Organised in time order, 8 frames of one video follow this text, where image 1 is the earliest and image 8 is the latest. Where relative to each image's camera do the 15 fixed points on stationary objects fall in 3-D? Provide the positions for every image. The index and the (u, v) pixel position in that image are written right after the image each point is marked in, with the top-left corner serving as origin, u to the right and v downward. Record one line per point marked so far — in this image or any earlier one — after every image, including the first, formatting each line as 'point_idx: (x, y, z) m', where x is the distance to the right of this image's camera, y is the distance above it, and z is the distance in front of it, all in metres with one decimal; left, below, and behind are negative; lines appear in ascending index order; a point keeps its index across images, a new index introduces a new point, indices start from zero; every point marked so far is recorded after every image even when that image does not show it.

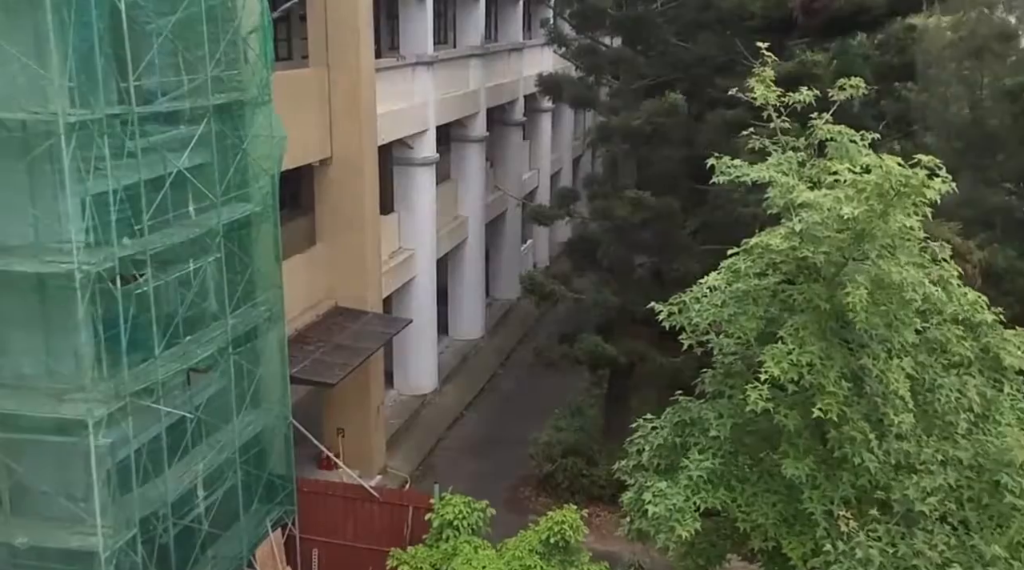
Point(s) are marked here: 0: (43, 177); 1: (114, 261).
0: (-3.6, +0.8, +9.6) m
1: (-3.1, +0.2, +9.7) m
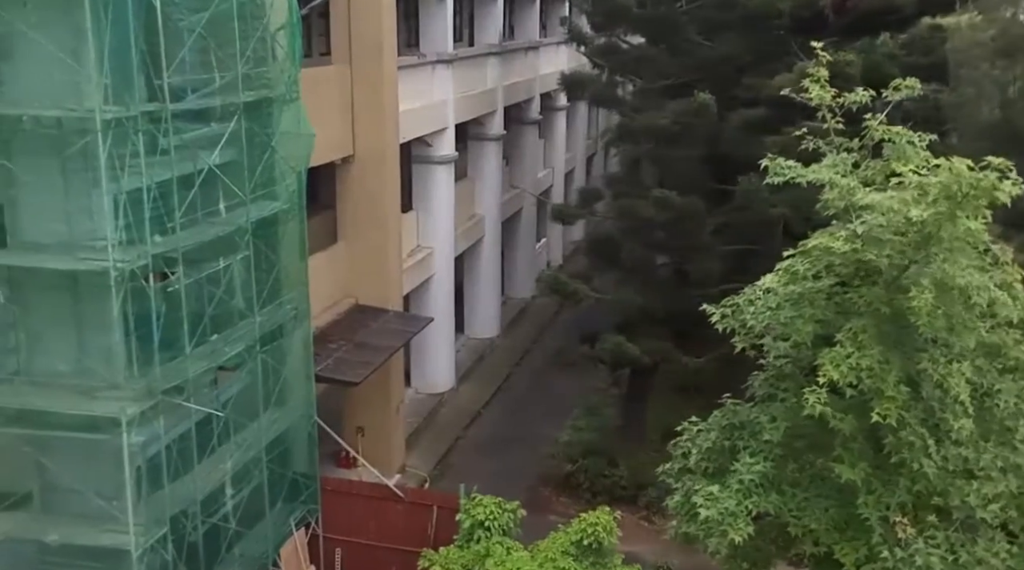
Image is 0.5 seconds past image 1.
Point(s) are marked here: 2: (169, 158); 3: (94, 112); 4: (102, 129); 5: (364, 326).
0: (-3.4, +0.8, +9.5) m
1: (-2.9, +0.2, +9.7) m
2: (-2.8, +1.0, +10.0) m
3: (-3.1, +1.3, +9.1) m
4: (-3.0, +1.2, +9.1) m
5: (-2.0, -0.5, +16.4) m
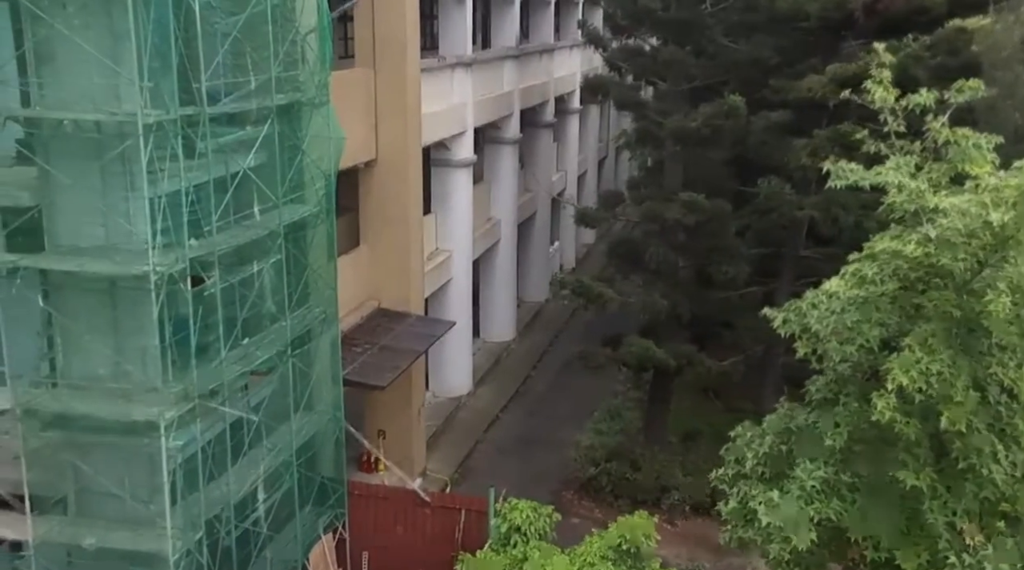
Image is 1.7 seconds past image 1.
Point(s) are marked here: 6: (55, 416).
0: (-3.1, +0.8, +9.5) m
1: (-2.6, +0.2, +9.6) m
2: (-2.5, +1.0, +9.9) m
3: (-2.8, +1.2, +9.0) m
4: (-2.7, +1.1, +9.1) m
5: (-1.7, -0.6, +16.4) m
6: (-3.7, -1.1, +9.9) m
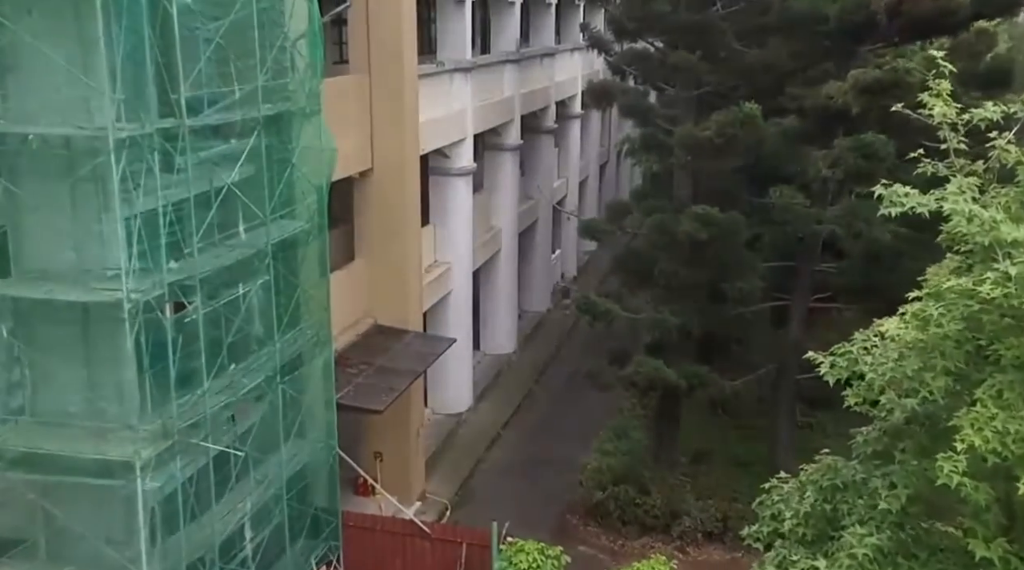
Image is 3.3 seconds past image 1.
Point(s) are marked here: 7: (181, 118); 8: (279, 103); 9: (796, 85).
0: (-3.0, +0.6, +8.8) m
1: (-2.5, 0.0, +8.9) m
2: (-2.5, +0.8, +9.2) m
3: (-2.7, +1.0, +8.3) m
4: (-2.7, +0.9, +8.3) m
5: (-1.6, -0.8, +15.6) m
6: (-3.7, -1.3, +9.1) m
7: (-2.4, +1.2, +9.1) m
8: (-2.1, +1.7, +11.2) m
9: (+3.3, +2.3, +14.3) m
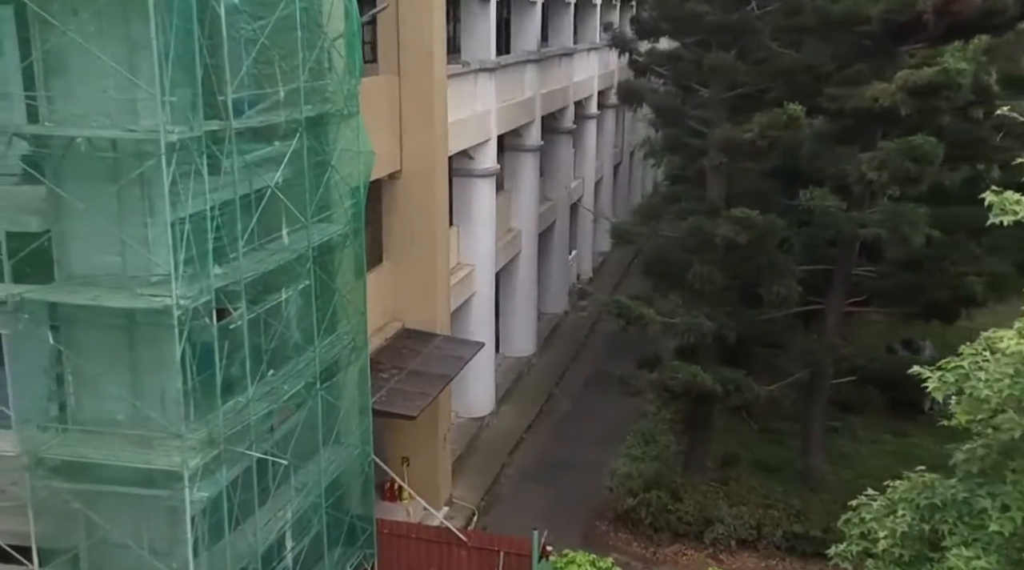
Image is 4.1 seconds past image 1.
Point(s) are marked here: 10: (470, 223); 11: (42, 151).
0: (-2.6, +0.6, +8.6) m
1: (-2.1, -0.1, +8.7) m
2: (-2.1, +0.8, +9.0) m
3: (-2.3, +1.0, +8.1) m
4: (-2.3, +0.9, +8.1) m
5: (-1.2, -0.8, +15.4) m
6: (-3.3, -1.3, +8.9) m
7: (-2.0, +1.2, +8.9) m
8: (-1.7, +1.6, +11.0) m
9: (+3.7, +2.3, +14.1) m
10: (-0.7, +1.0, +20.0) m
11: (-3.3, +0.9, +8.5) m
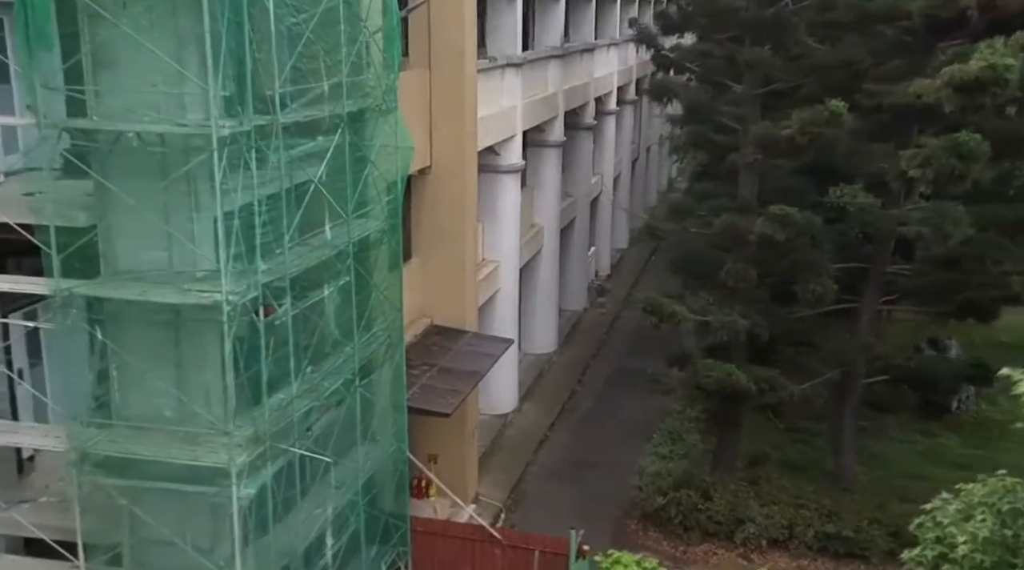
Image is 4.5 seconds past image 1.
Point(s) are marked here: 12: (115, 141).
0: (-2.3, +0.6, +8.5) m
1: (-1.8, 0.0, +8.6) m
2: (-1.7, +0.8, +8.9) m
3: (-2.0, +1.0, +8.0) m
4: (-1.9, +0.9, +8.0) m
5: (-0.8, -0.8, +15.3) m
6: (-2.9, -1.3, +8.9) m
7: (-1.7, +1.2, +8.8) m
8: (-1.4, +1.7, +10.9) m
9: (+4.1, +2.3, +14.0) m
10: (-0.3, +1.1, +19.9) m
11: (-2.9, +1.0, +8.4) m
12: (-2.7, +1.0, +8.4) m
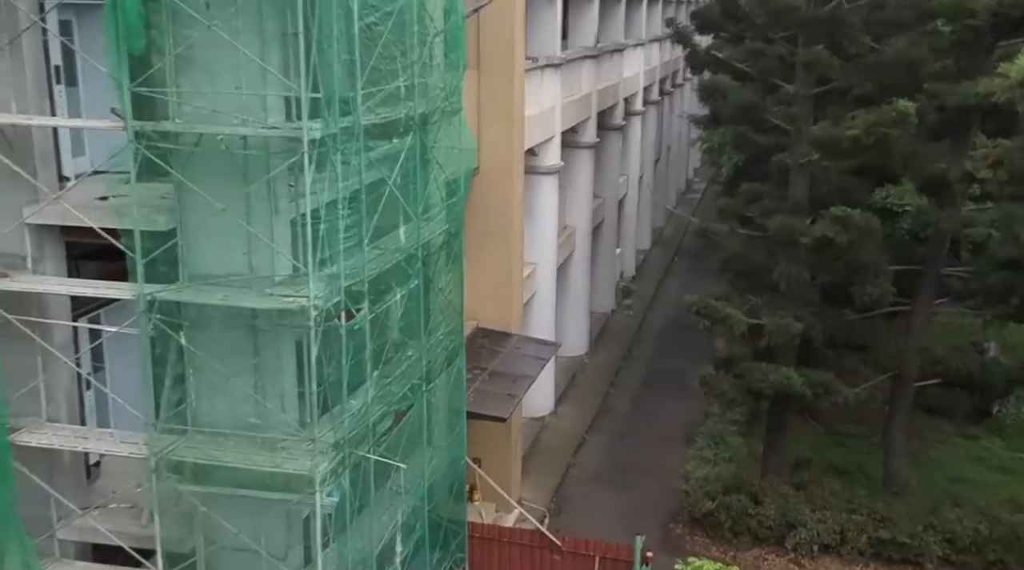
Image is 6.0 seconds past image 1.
0: (-1.7, +0.6, +8.3) m
1: (-1.2, -0.1, +8.5) m
2: (-1.1, +0.8, +8.8) m
3: (-1.4, +1.0, +7.9) m
4: (-1.3, +0.9, +7.9) m
5: (-0.2, -0.8, +15.2) m
6: (-2.3, -1.3, +8.7) m
7: (-1.1, +1.2, +8.6) m
8: (-0.8, +1.6, +10.8) m
9: (+4.7, +2.3, +13.8) m
10: (+0.4, +1.0, +19.7) m
11: (-2.3, +0.9, +8.2) m
12: (-2.1, +1.0, +8.2) m
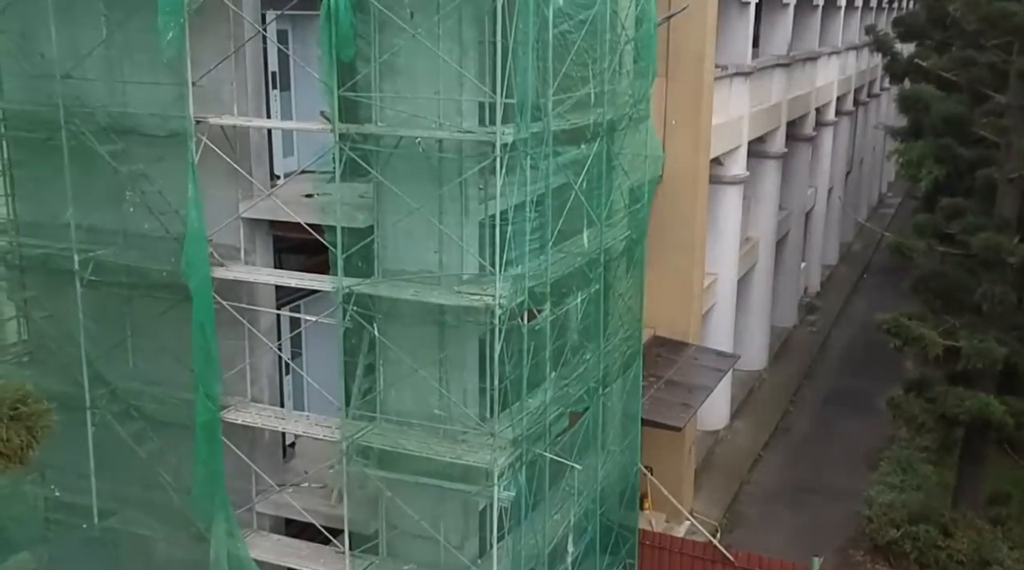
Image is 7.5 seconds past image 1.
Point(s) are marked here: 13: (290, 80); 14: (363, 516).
0: (-0.4, +0.6, +8.7) m
1: (+0.1, -0.1, +8.7) m
2: (+0.2, +0.8, +9.0) m
3: (-0.2, +1.0, +8.2) m
4: (-0.1, +0.9, +8.2) m
5: (+2.0, -0.9, +15.3) m
6: (-1.1, -1.3, +9.2) m
7: (+0.3, +1.2, +8.9) m
8: (+0.9, +1.6, +11.0) m
9: (+6.8, +2.0, +13.2) m
10: (+3.3, +0.9, +19.7) m
11: (-1.0, +1.0, +8.7) m
12: (-0.8, +1.0, +8.7) m
13: (-1.9, +1.8, +10.6) m
14: (-1.1, -1.8, +9.4) m
